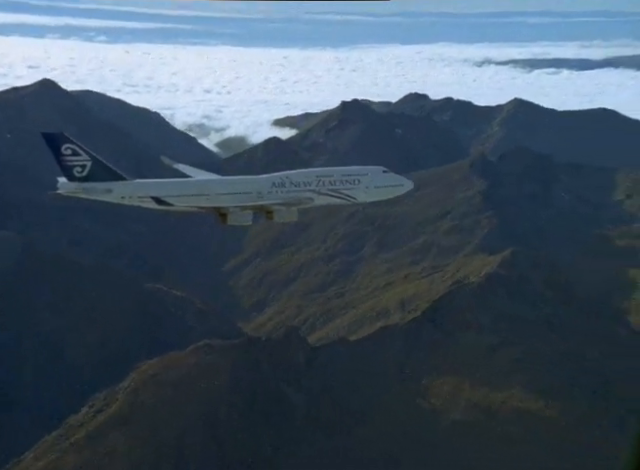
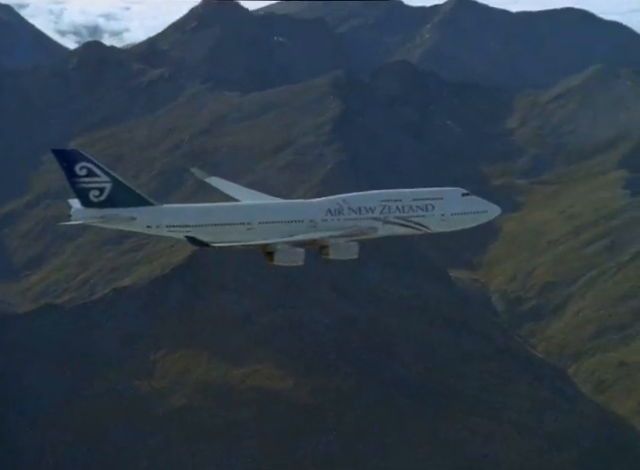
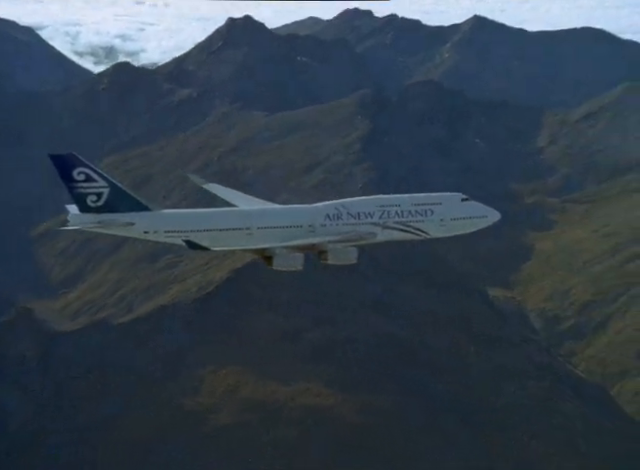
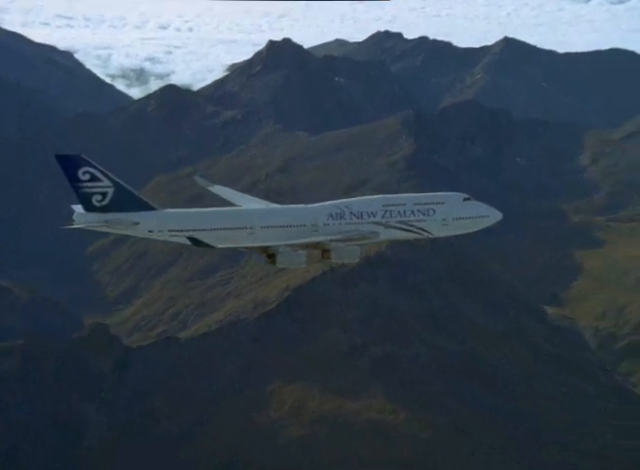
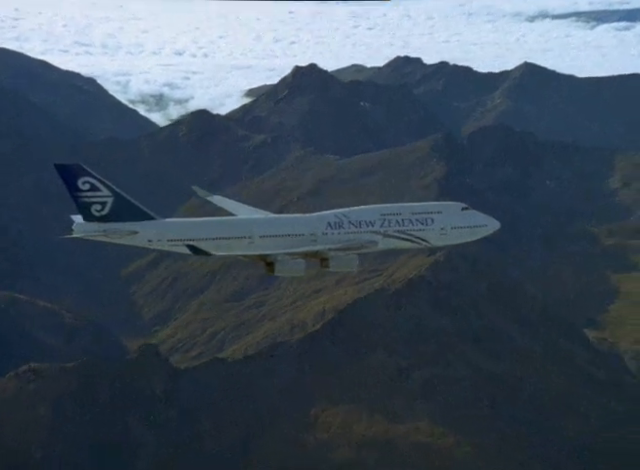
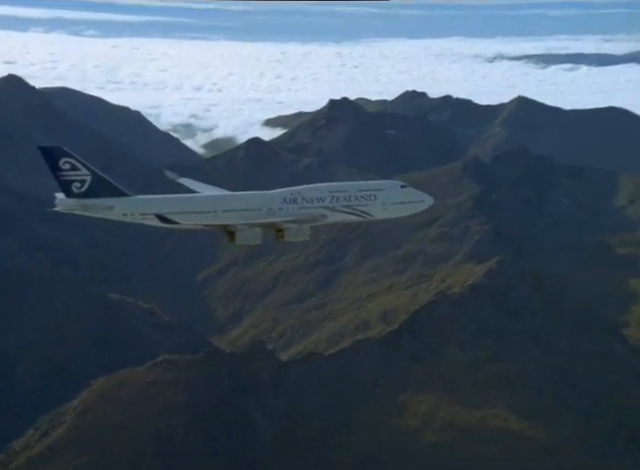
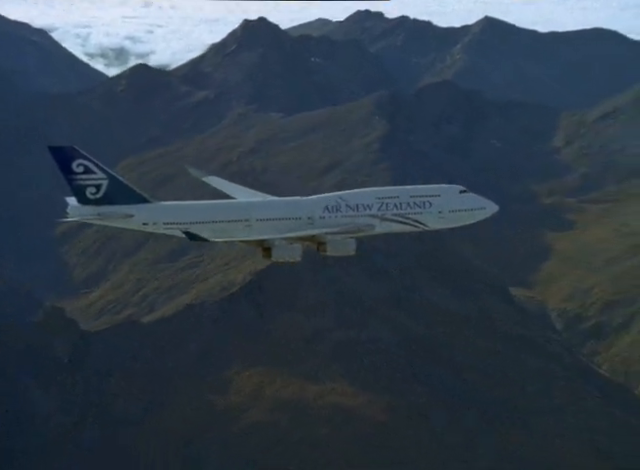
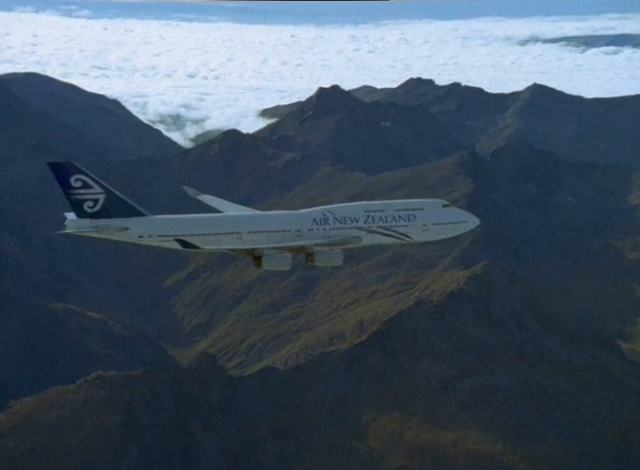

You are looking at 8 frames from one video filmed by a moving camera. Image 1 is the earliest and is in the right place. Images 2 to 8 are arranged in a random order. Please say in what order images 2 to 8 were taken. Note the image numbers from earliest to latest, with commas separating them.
6, 8, 5, 4, 7, 3, 2
